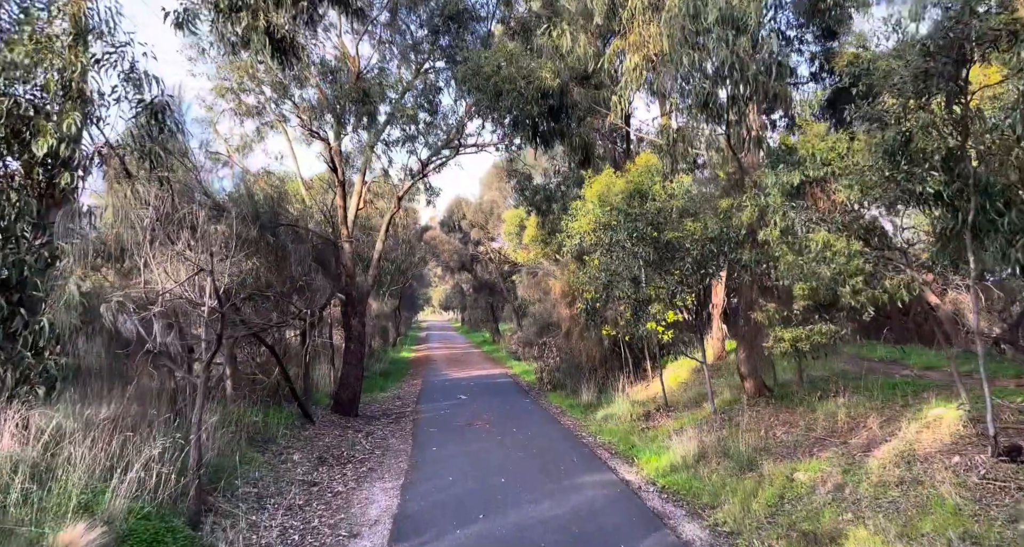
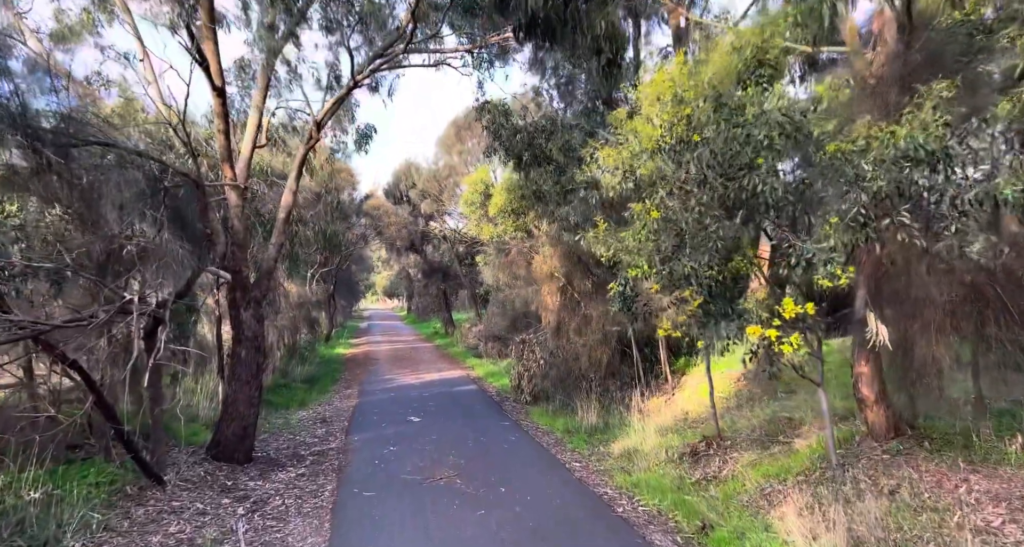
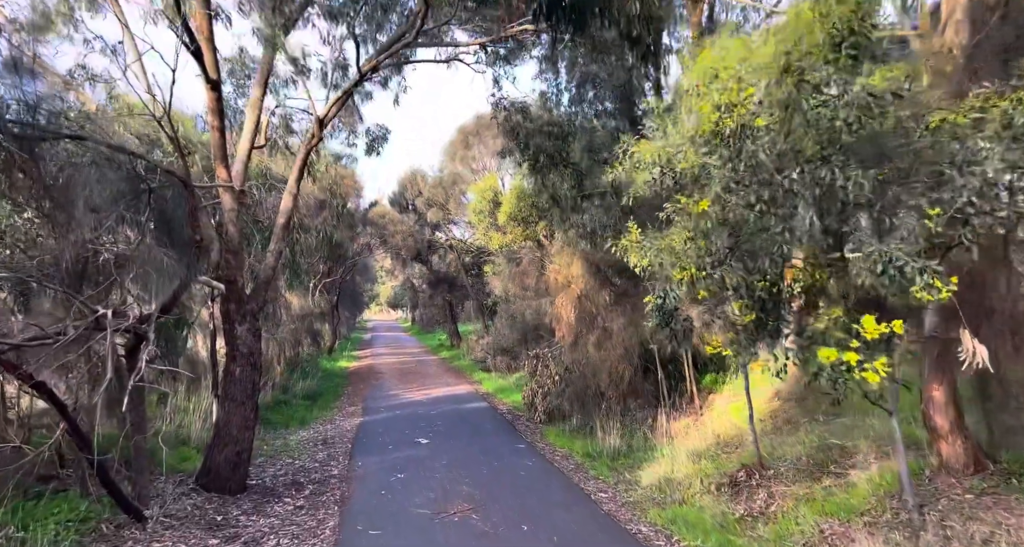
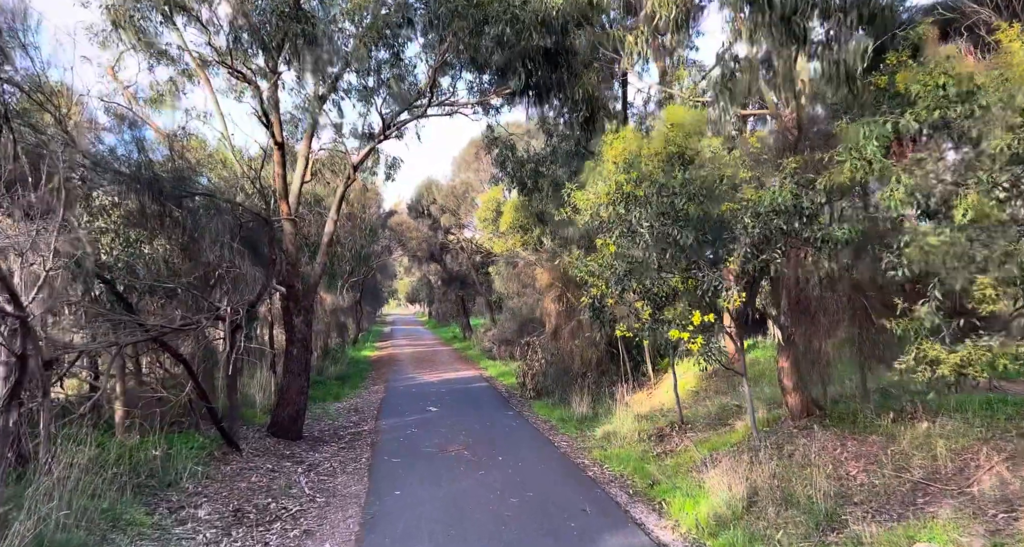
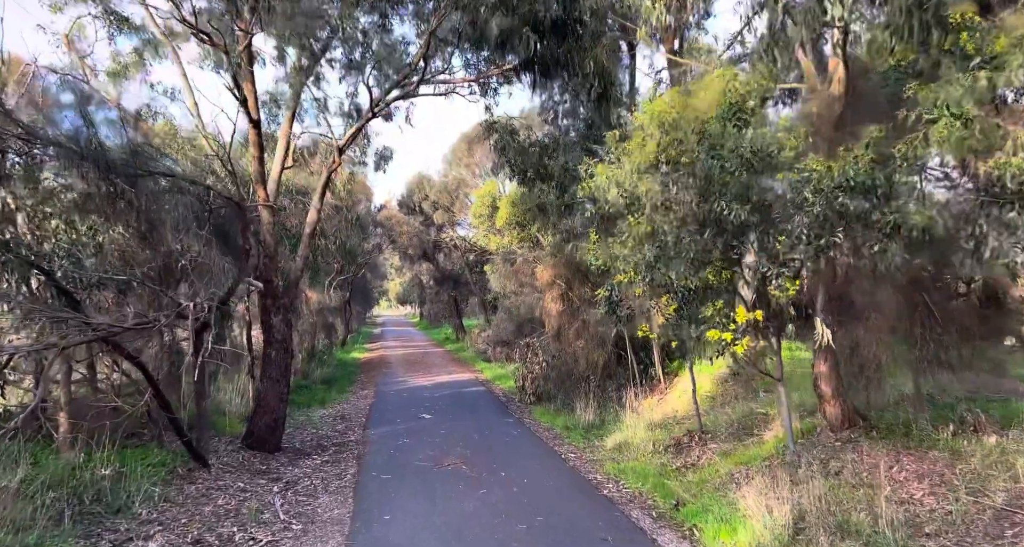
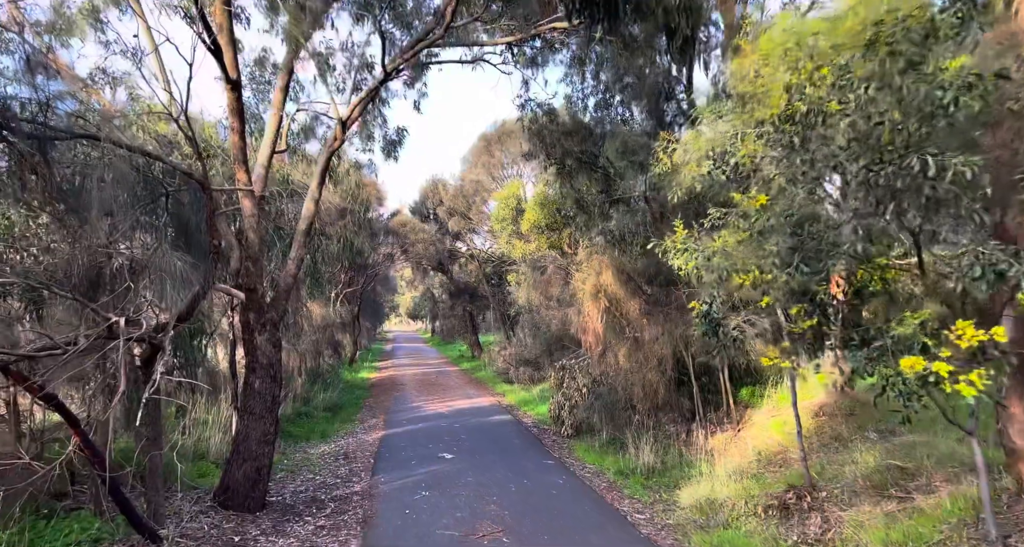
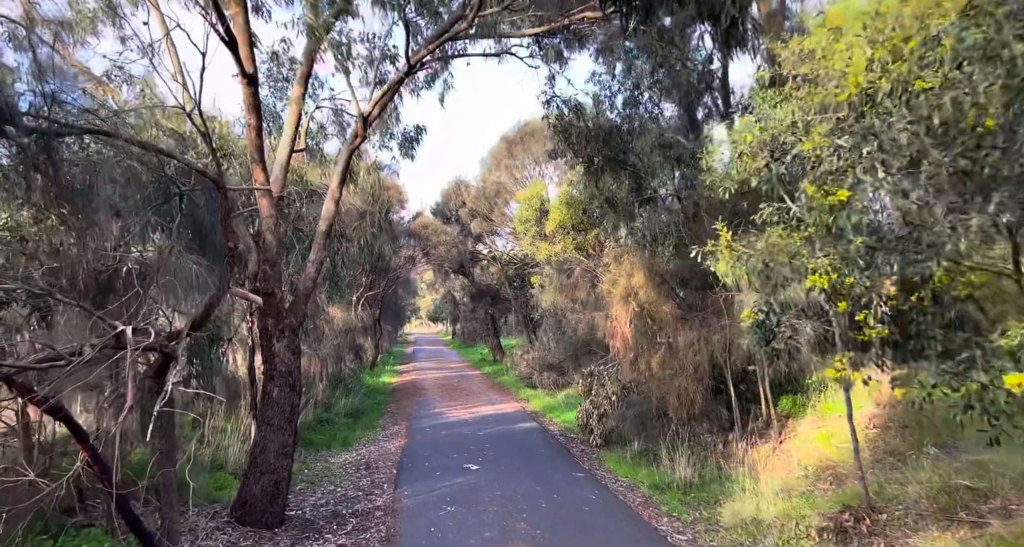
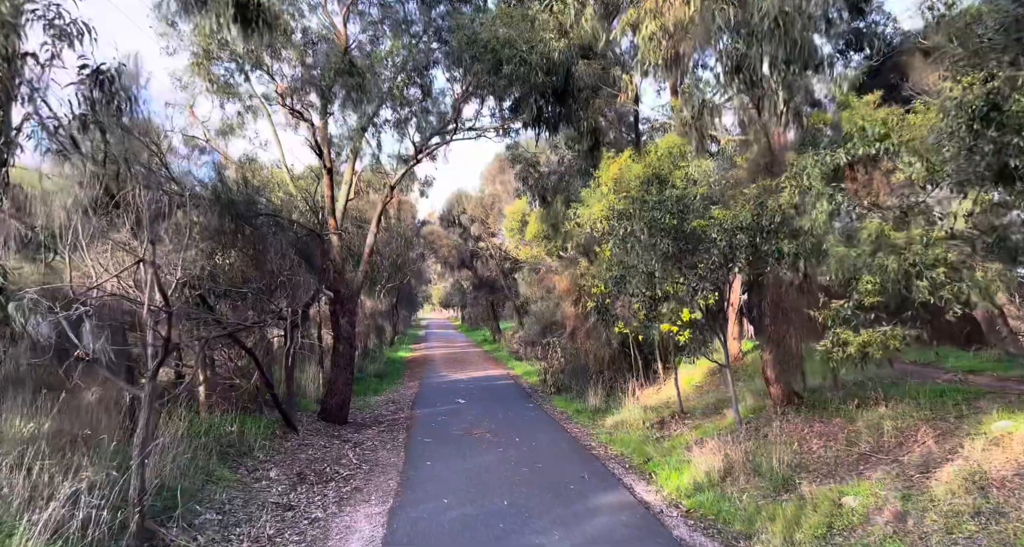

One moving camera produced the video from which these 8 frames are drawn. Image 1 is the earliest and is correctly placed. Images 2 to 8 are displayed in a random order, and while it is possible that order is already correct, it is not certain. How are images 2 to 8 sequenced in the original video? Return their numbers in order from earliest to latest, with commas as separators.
8, 4, 5, 2, 3, 6, 7
